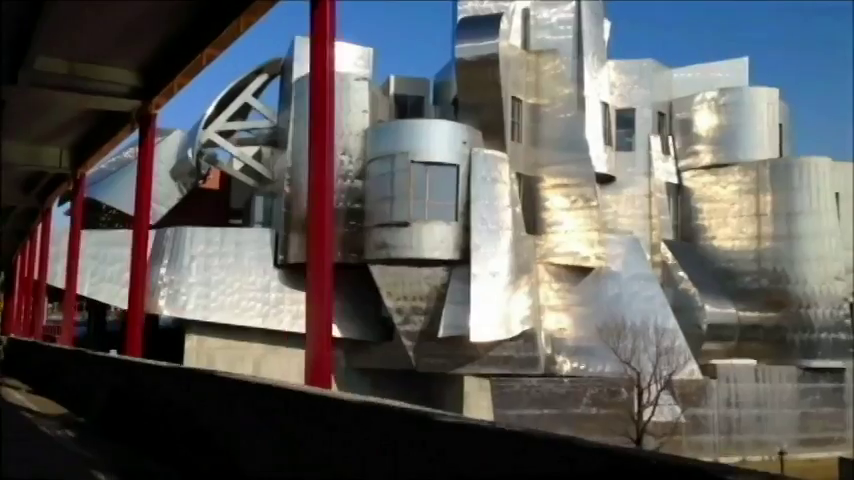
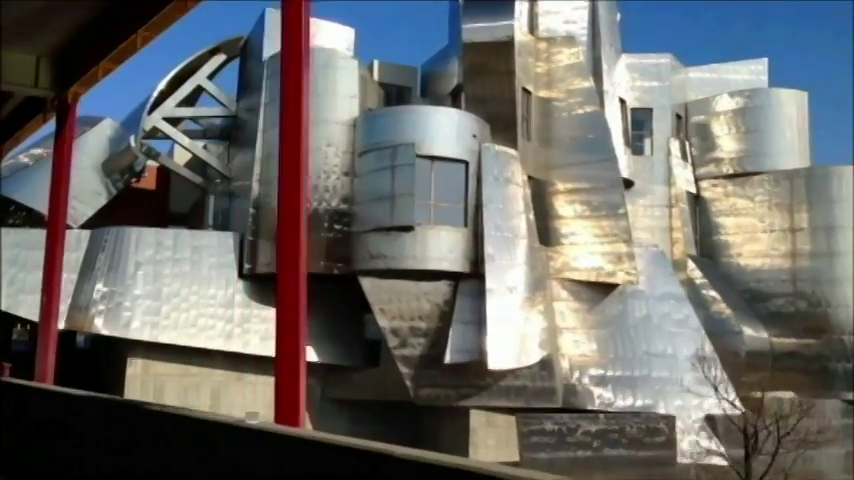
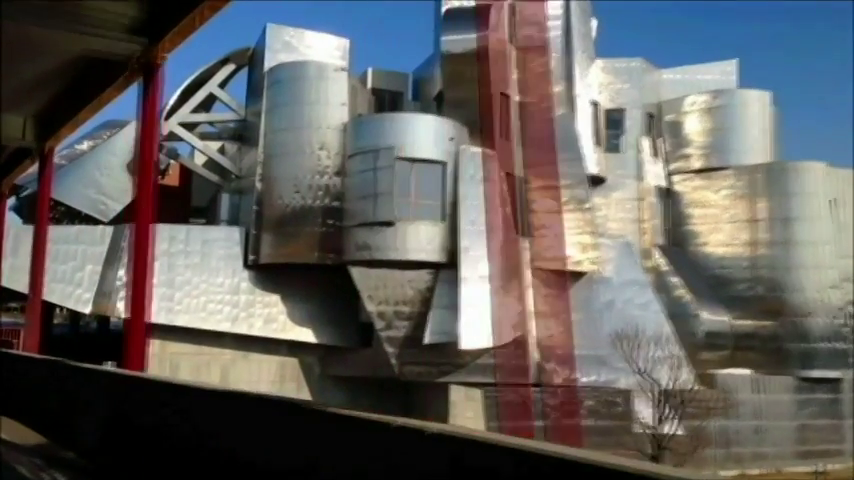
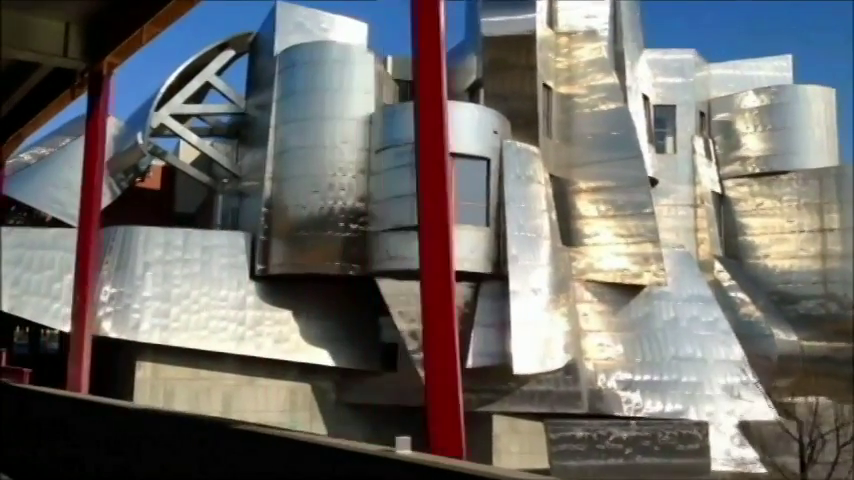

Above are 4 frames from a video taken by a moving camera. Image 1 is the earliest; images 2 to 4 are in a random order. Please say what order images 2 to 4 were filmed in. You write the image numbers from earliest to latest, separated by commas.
3, 2, 4
